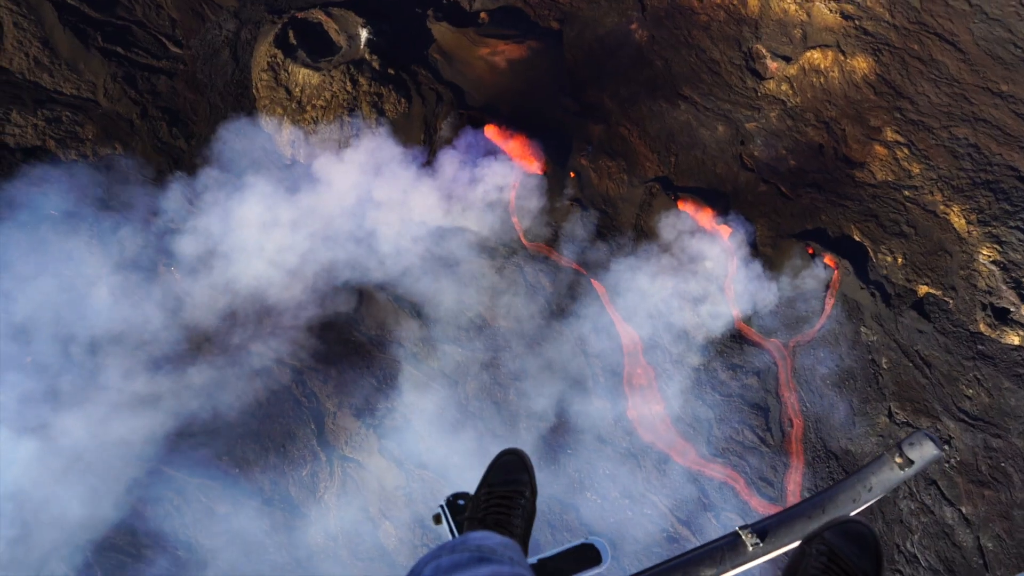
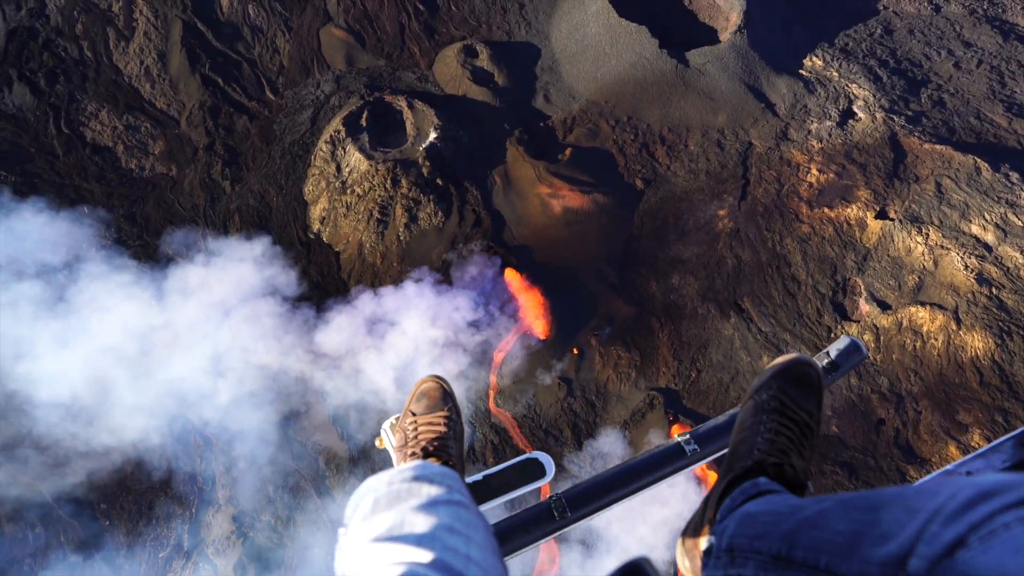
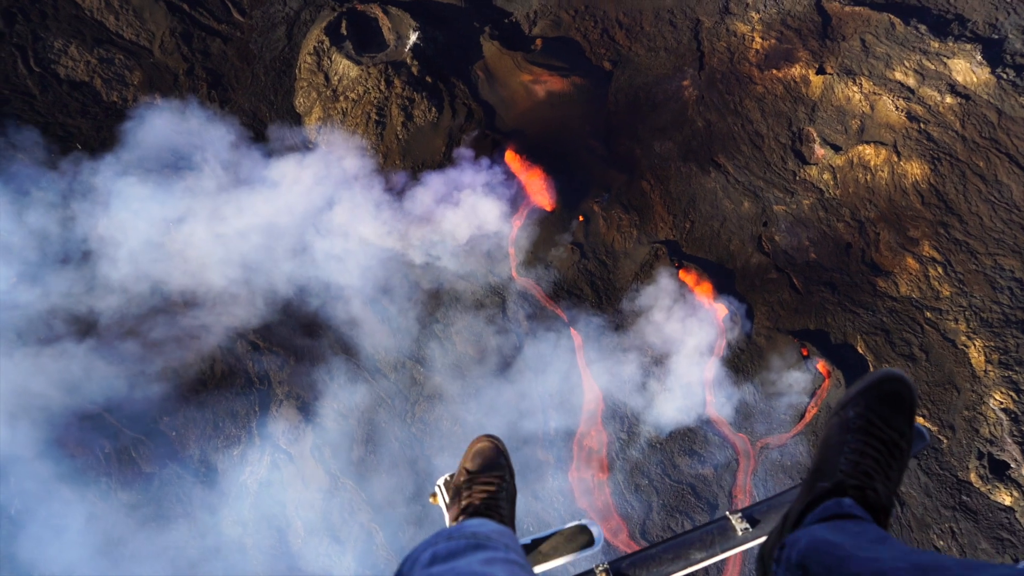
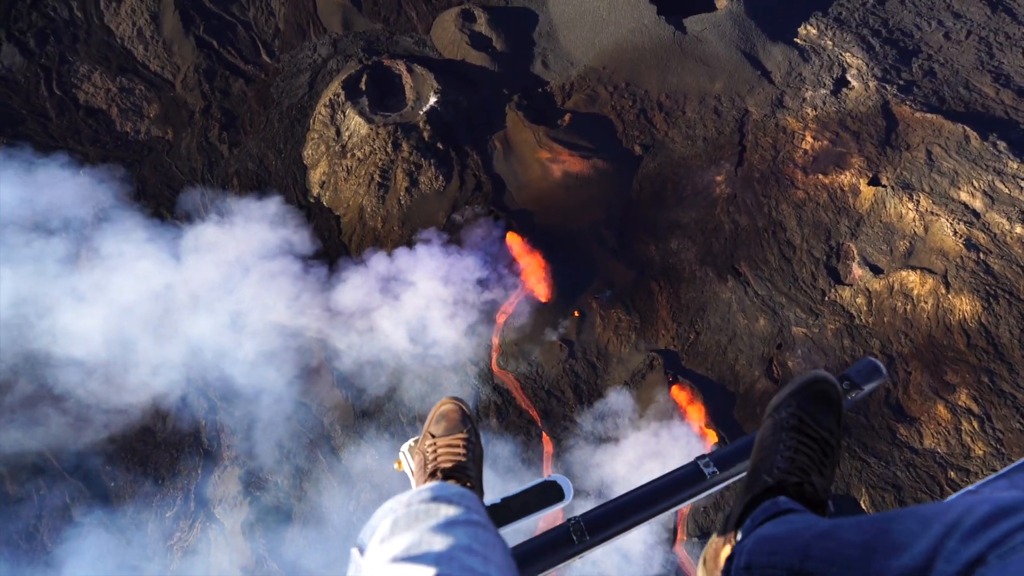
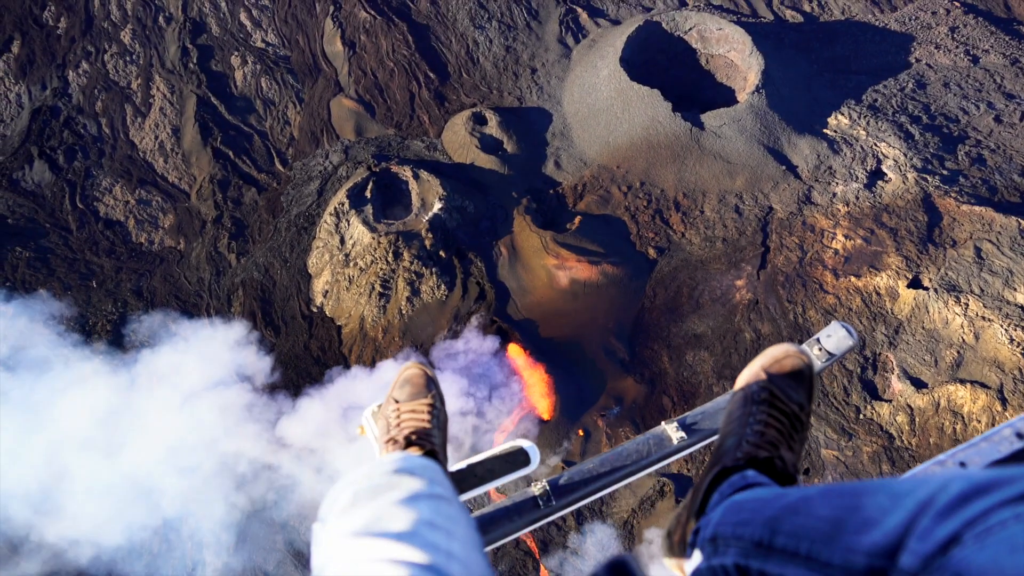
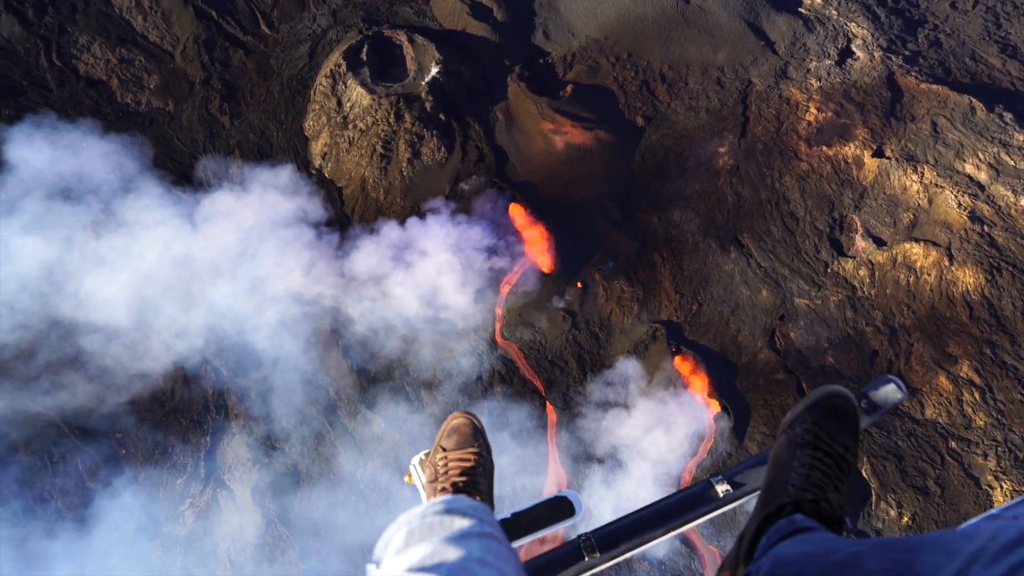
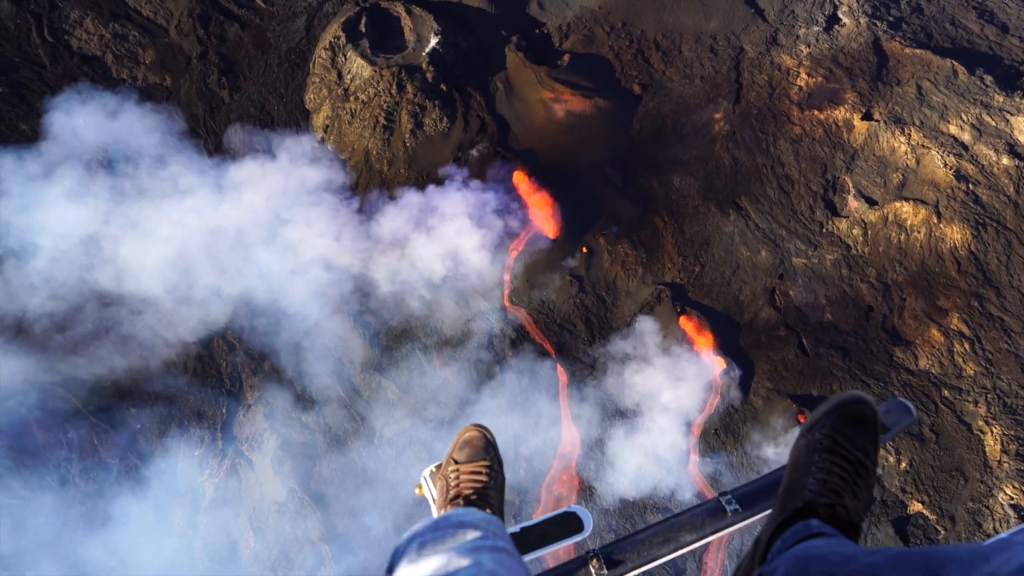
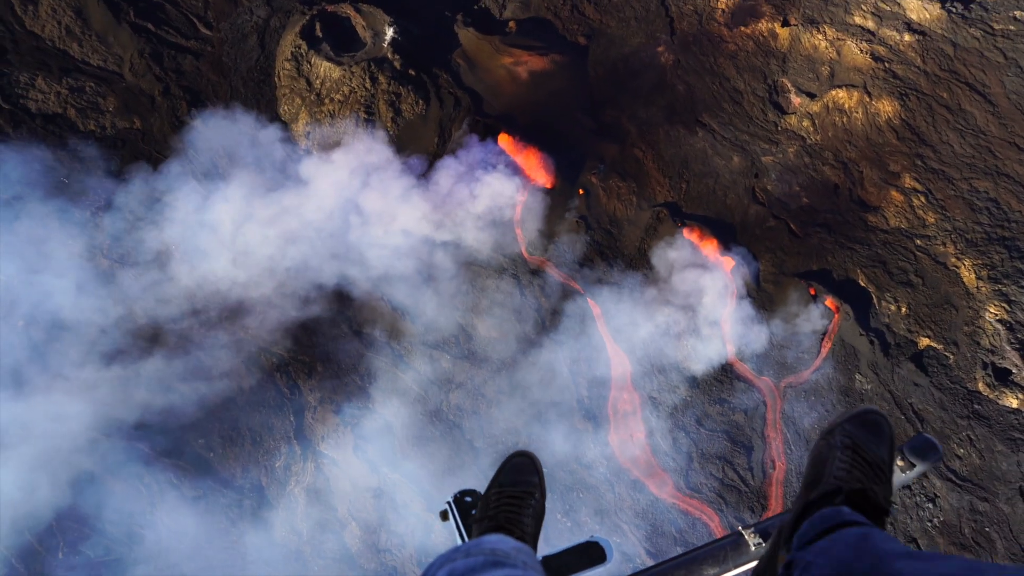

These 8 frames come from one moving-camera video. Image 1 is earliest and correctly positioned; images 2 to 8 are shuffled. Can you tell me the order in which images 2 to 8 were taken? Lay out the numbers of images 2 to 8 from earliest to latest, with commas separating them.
8, 3, 7, 6, 4, 2, 5
